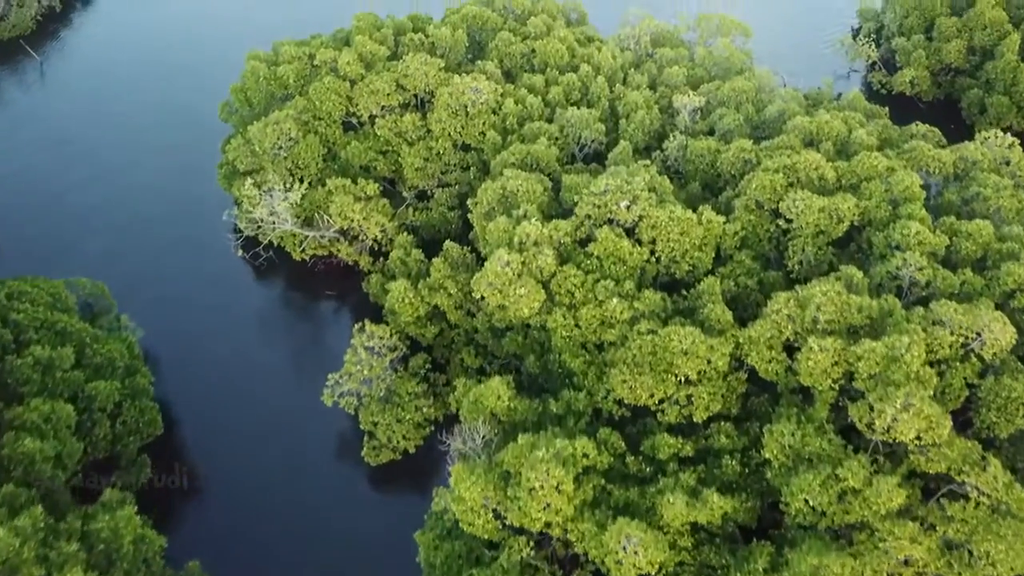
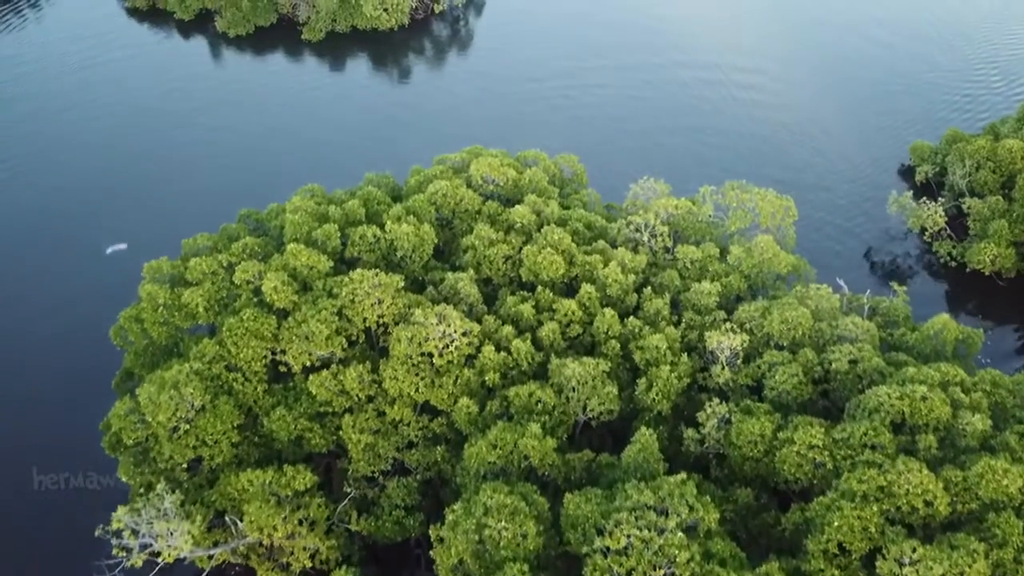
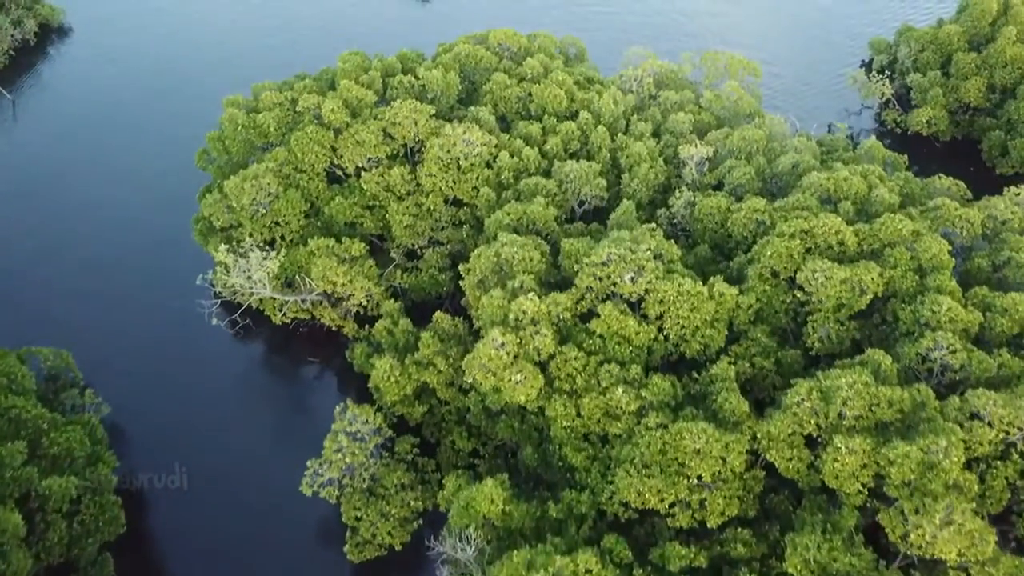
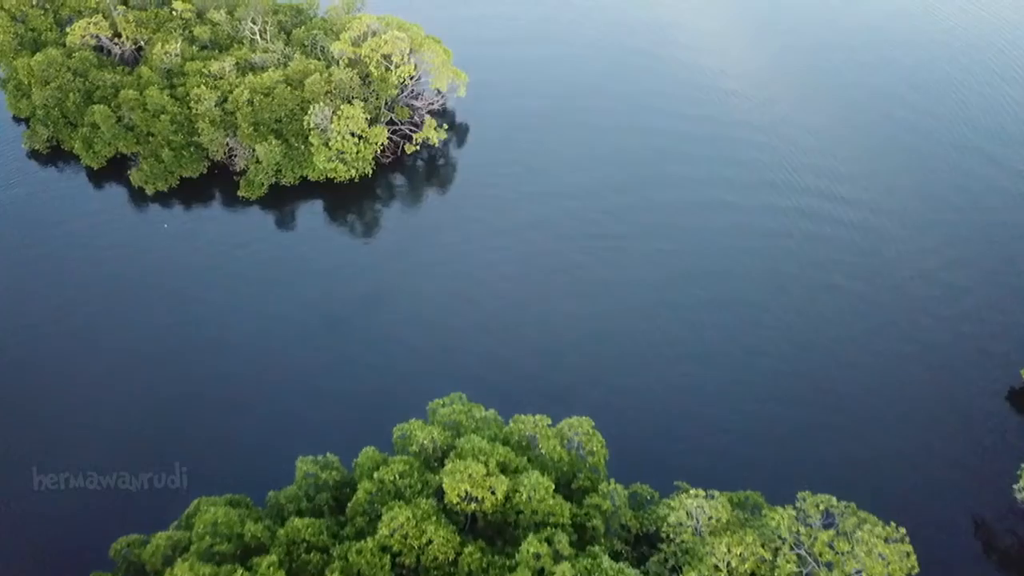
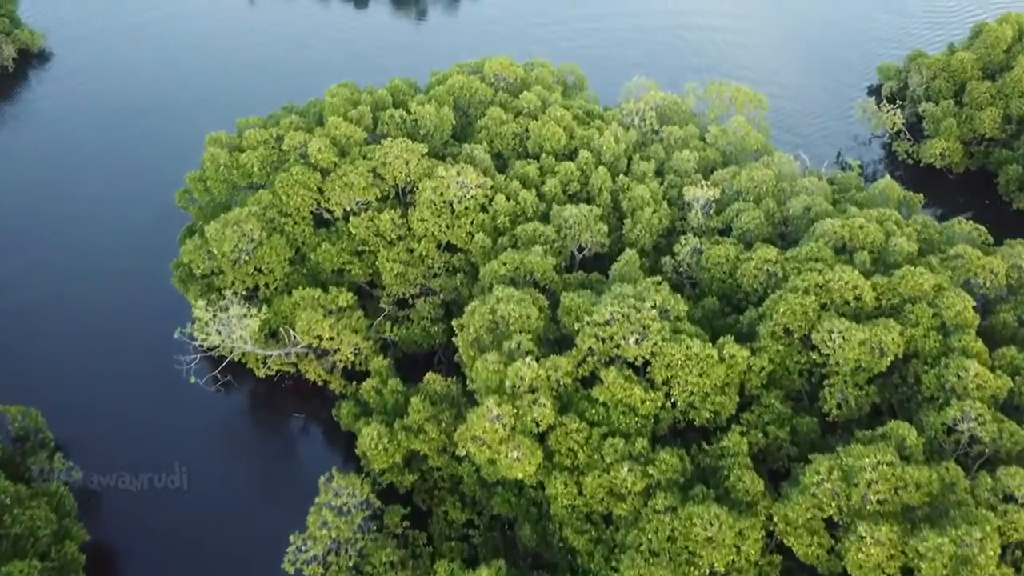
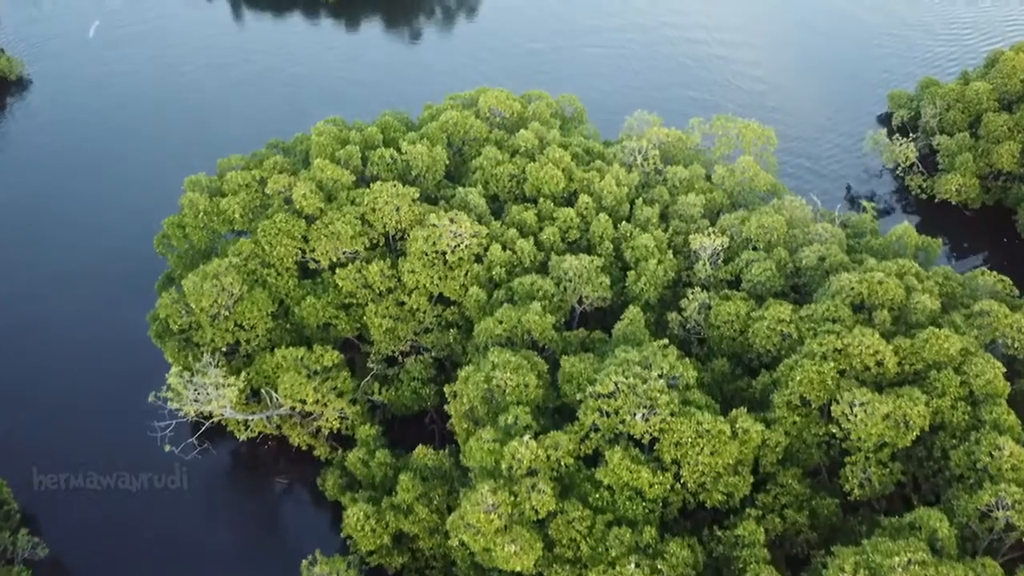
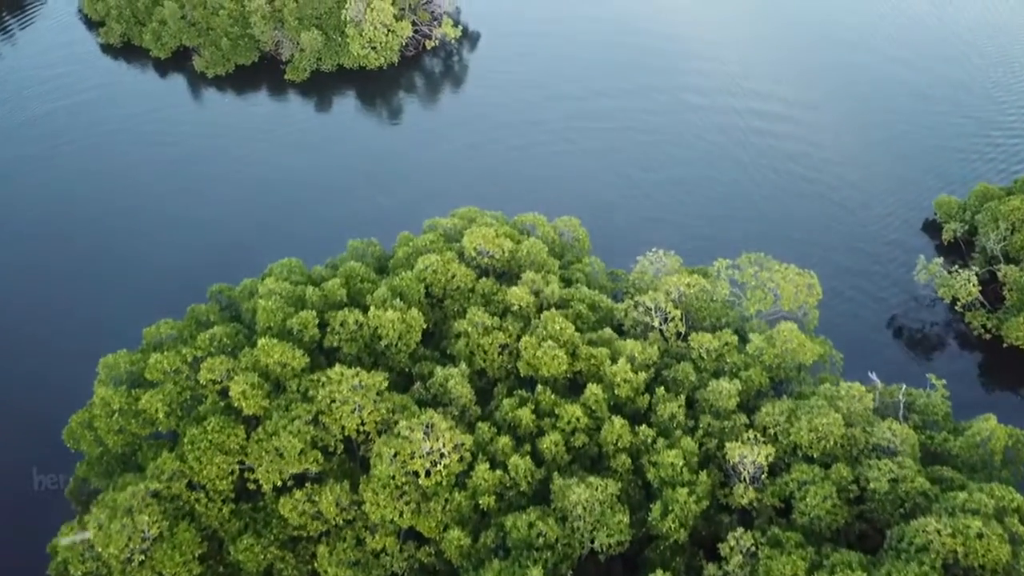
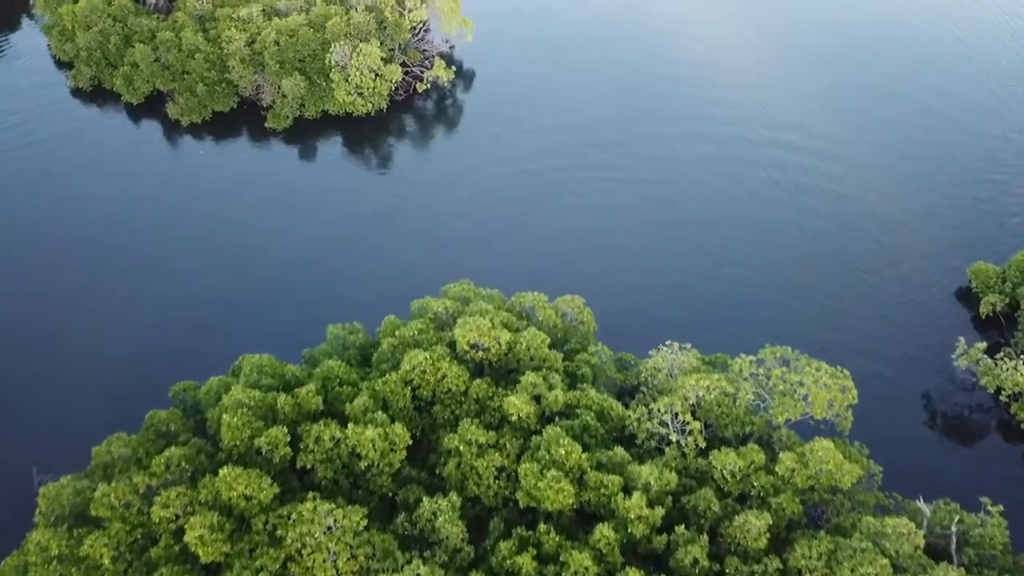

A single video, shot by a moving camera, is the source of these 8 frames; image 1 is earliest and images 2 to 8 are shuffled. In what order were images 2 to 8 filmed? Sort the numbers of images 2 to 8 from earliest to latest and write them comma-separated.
3, 5, 6, 2, 7, 8, 4
